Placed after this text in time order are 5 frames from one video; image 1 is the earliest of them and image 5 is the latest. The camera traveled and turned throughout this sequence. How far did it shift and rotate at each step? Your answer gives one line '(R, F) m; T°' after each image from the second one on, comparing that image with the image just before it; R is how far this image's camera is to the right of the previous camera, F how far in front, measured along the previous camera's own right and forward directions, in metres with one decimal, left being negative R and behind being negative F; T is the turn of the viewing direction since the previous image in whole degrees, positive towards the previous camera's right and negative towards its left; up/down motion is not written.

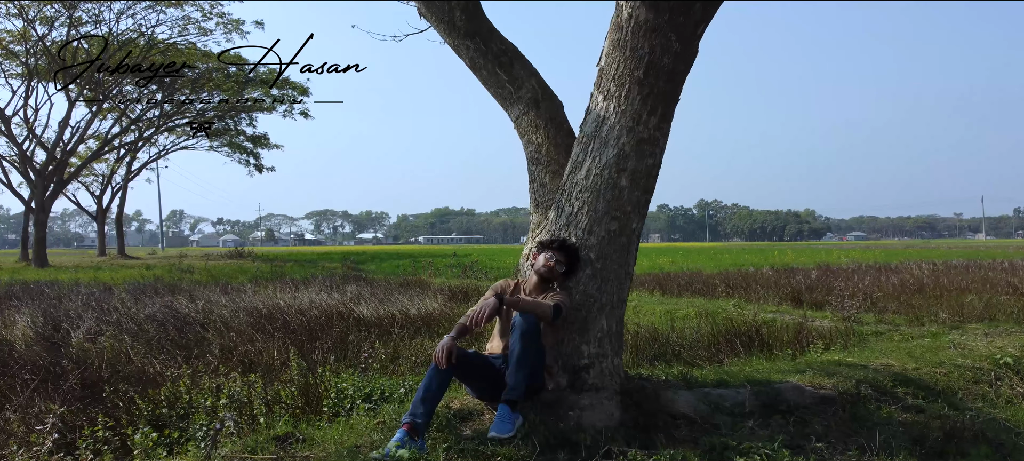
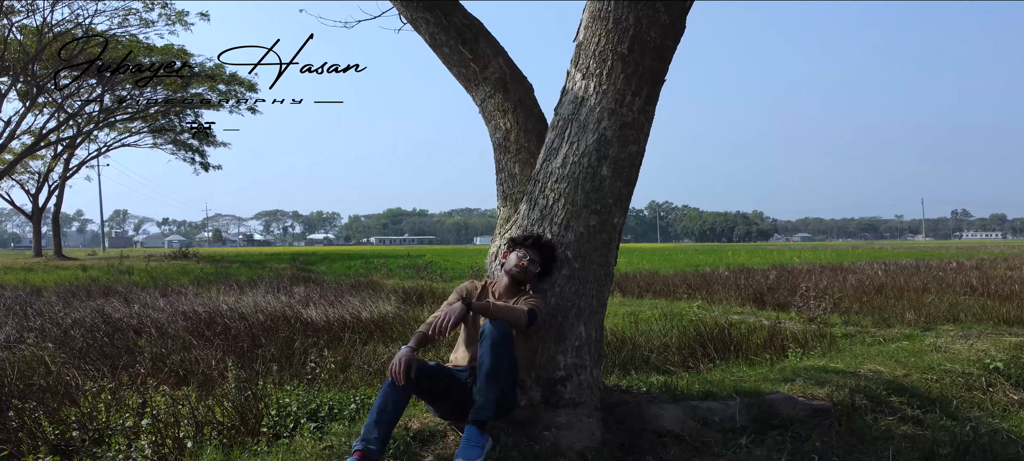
(-0.1, +0.5) m; +3°
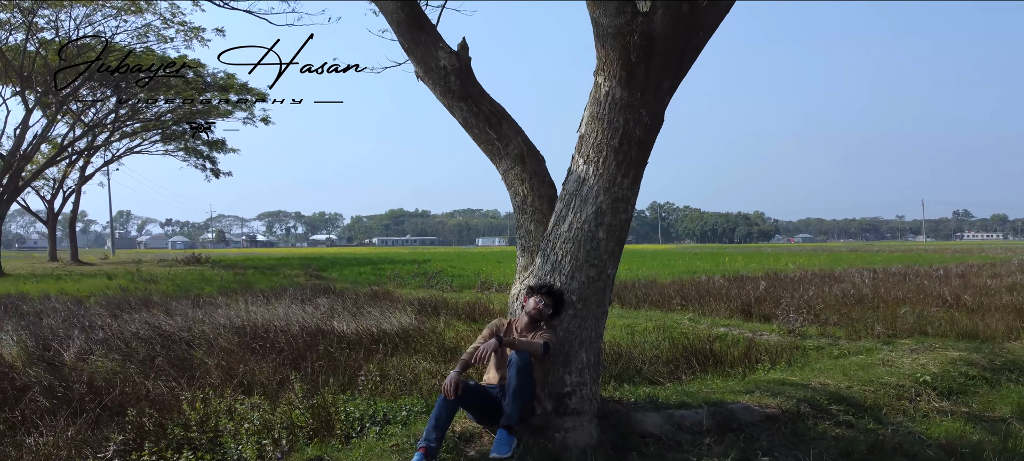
(-0.1, -1.1) m; 0°
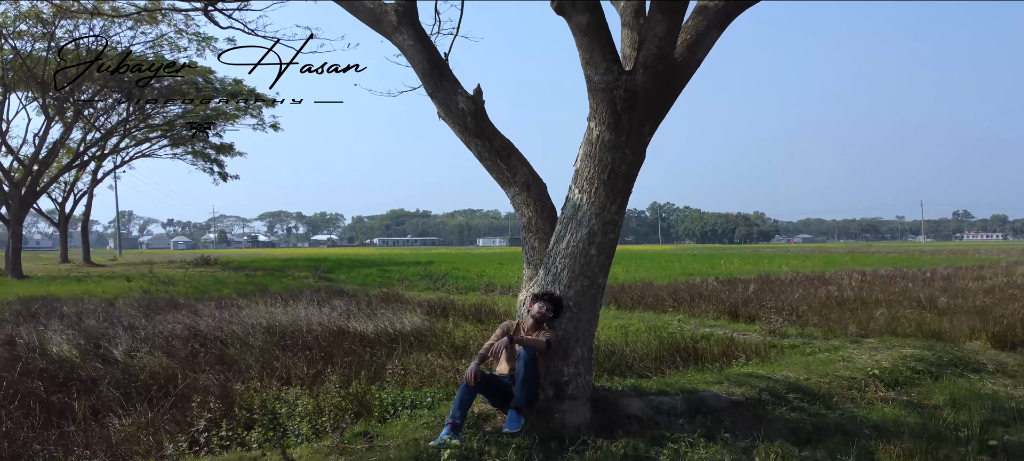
(-0.1, -1.0) m; 0°
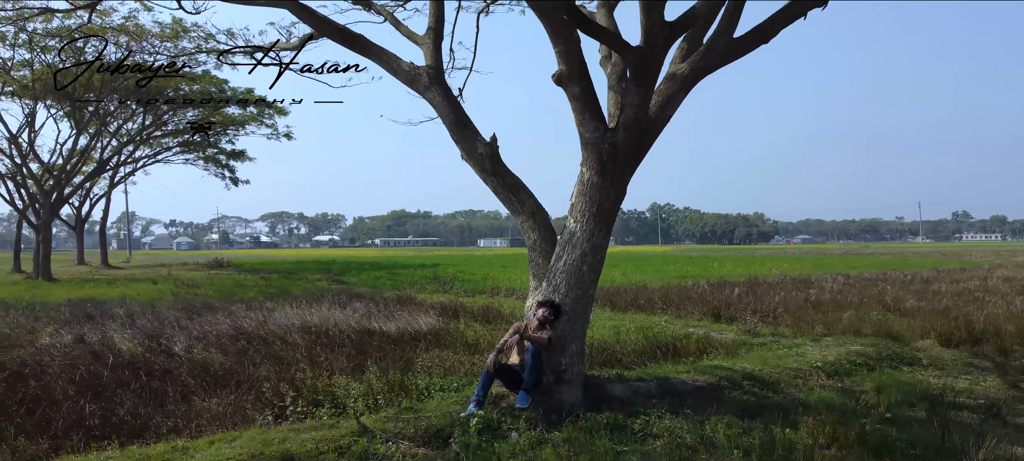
(-0.1, -1.6) m; 0°
